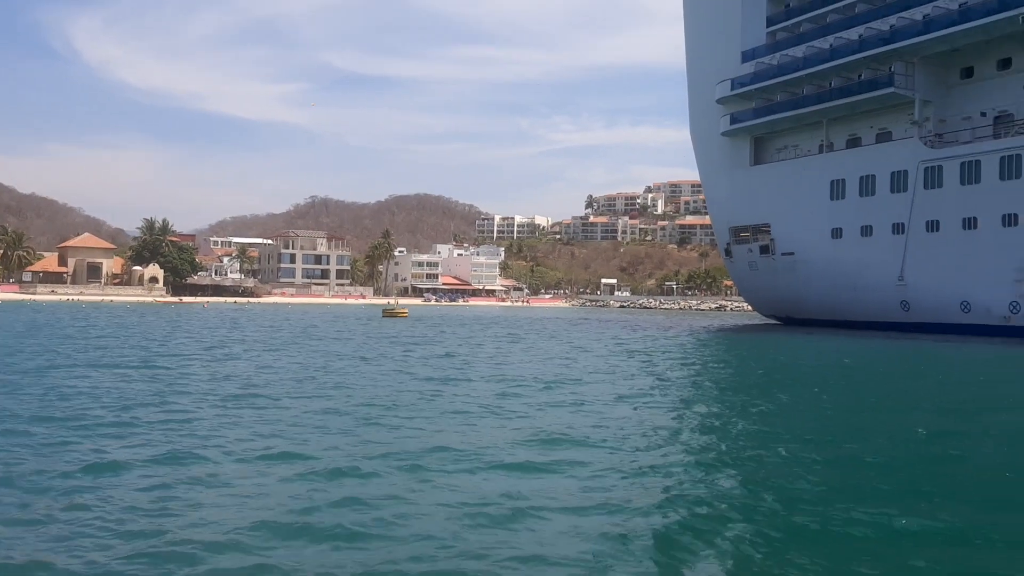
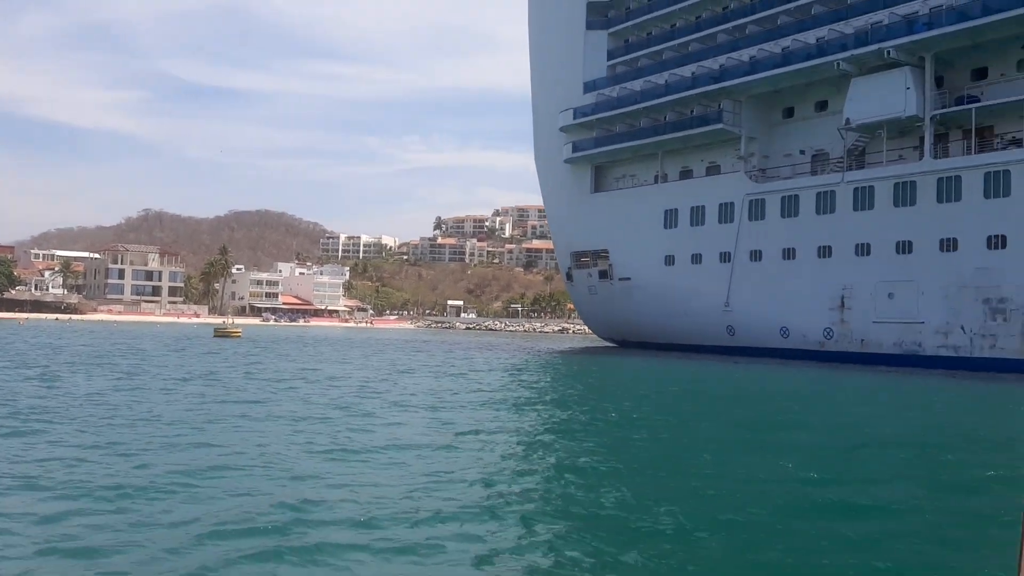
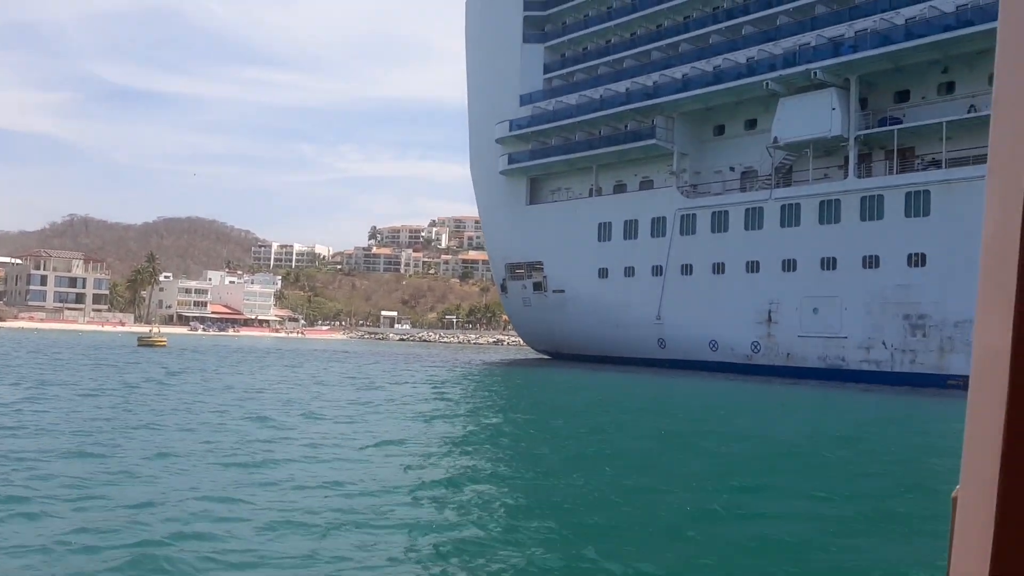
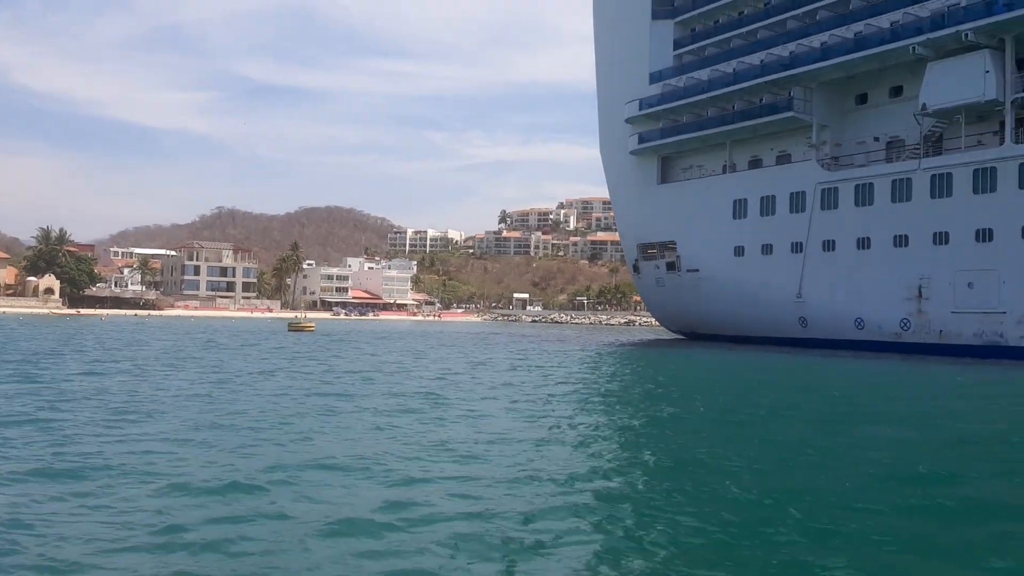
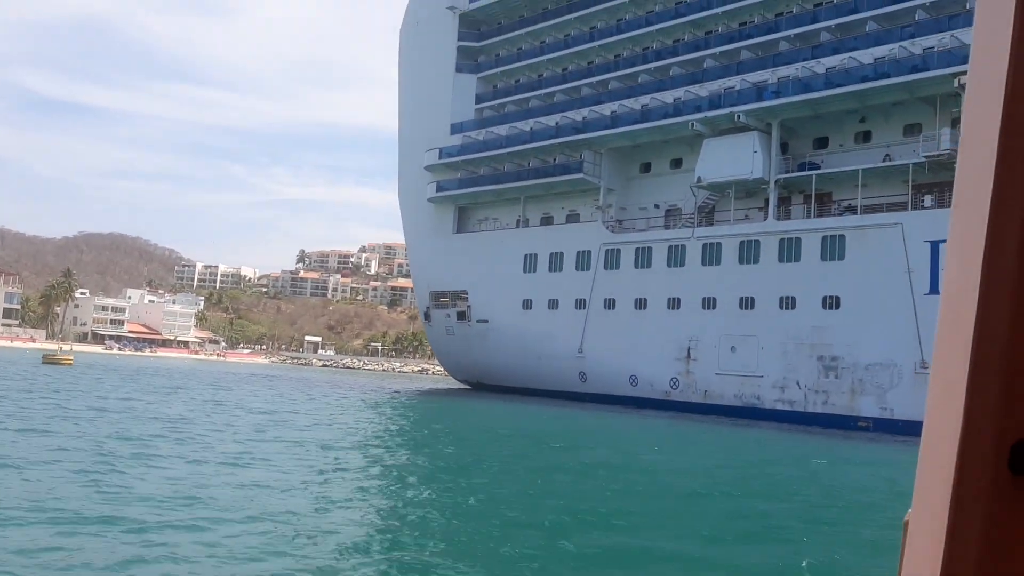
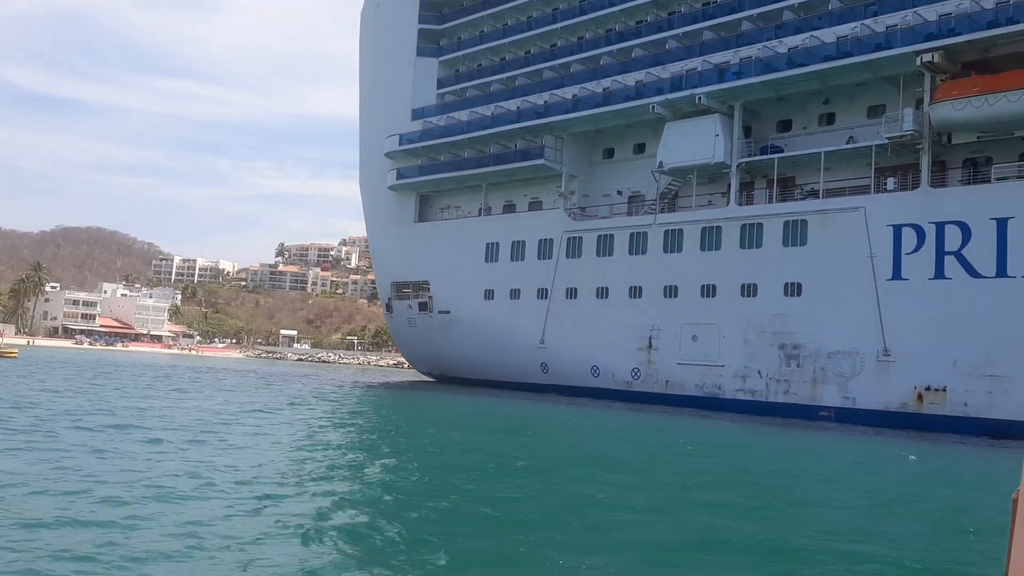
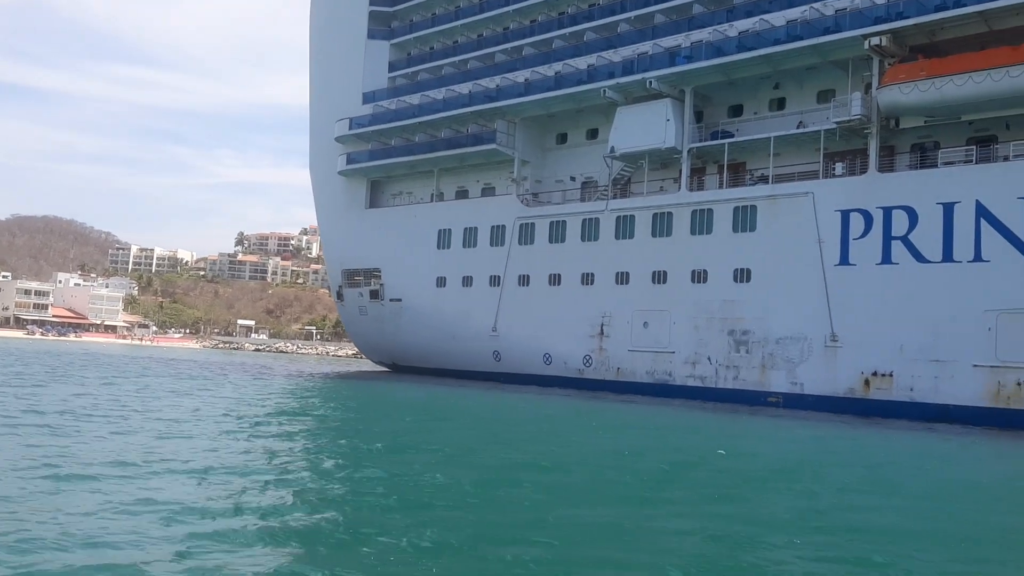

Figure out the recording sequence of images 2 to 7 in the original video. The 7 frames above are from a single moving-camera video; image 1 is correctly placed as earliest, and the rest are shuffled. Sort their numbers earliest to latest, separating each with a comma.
4, 2, 3, 5, 6, 7
